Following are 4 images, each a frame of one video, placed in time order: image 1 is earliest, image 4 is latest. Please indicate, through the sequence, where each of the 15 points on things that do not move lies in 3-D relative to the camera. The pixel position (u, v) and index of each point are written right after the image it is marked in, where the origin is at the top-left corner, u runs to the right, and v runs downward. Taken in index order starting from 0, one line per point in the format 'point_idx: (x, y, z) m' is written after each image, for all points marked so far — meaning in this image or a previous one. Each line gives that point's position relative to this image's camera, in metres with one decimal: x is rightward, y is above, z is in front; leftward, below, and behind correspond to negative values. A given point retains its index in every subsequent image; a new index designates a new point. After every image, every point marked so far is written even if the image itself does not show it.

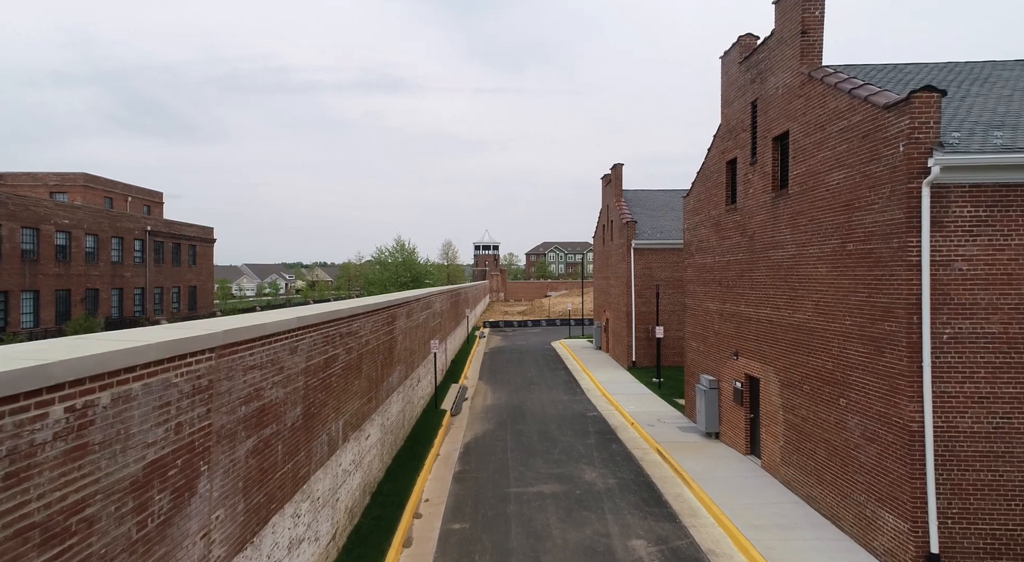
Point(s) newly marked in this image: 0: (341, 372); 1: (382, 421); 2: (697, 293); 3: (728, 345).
0: (-2.8, -1.5, +8.7) m
1: (-2.9, -3.1, +11.8) m
2: (+5.5, -0.3, +15.8) m
3: (+5.4, -1.6, +13.5) m
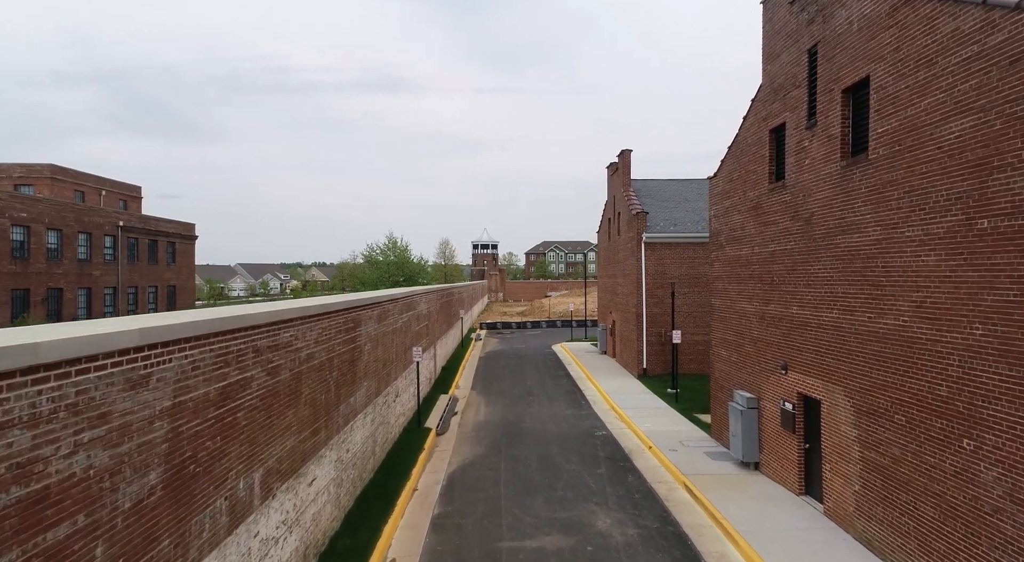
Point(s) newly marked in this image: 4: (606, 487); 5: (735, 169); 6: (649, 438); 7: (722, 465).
0: (-2.9, -1.4, +6.2) m
1: (-3.0, -3.0, +9.2) m
2: (+5.3, -0.3, +13.3) m
3: (+5.3, -1.6, +10.9) m
4: (+2.0, -4.4, +11.4) m
5: (+5.3, +2.7, +12.7) m
6: (+3.7, -4.2, +14.3) m
7: (+4.7, -4.1, +12.1) m
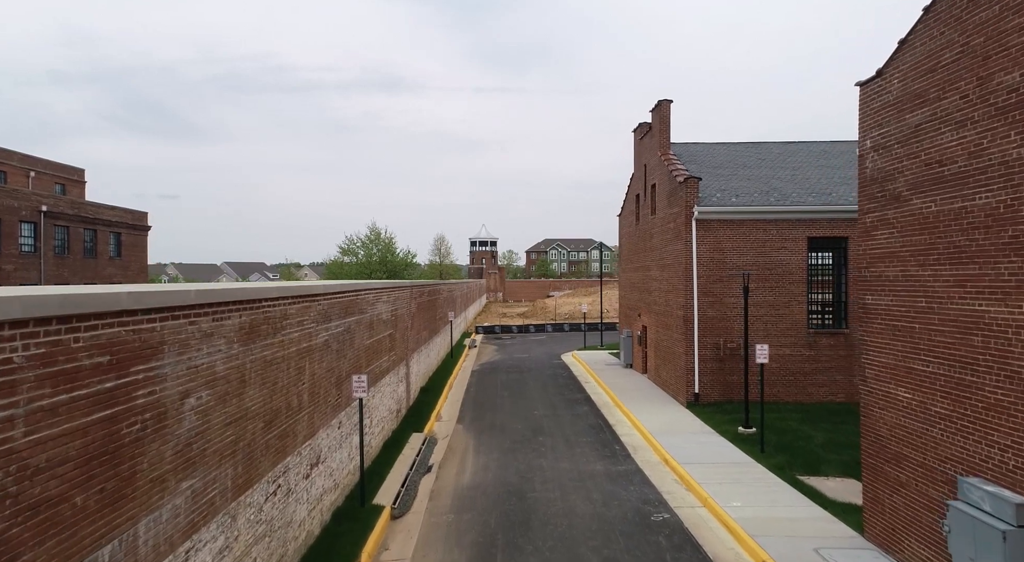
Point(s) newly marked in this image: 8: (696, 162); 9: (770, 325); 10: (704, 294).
0: (-2.9, -1.1, 0.0) m
1: (-2.9, -2.8, +3.1) m
2: (+5.4, 0.0, +7.1) m
3: (+5.4, -1.3, +4.8) m
4: (+2.1, -4.1, +5.3) m
5: (+5.3, +2.9, +6.6) m
6: (+3.7, -4.0, +8.2) m
7: (+4.8, -3.9, +5.9) m
8: (+6.5, +4.2, +19.0) m
9: (+7.7, -1.3, +16.0) m
10: (+5.8, -0.4, +16.1) m
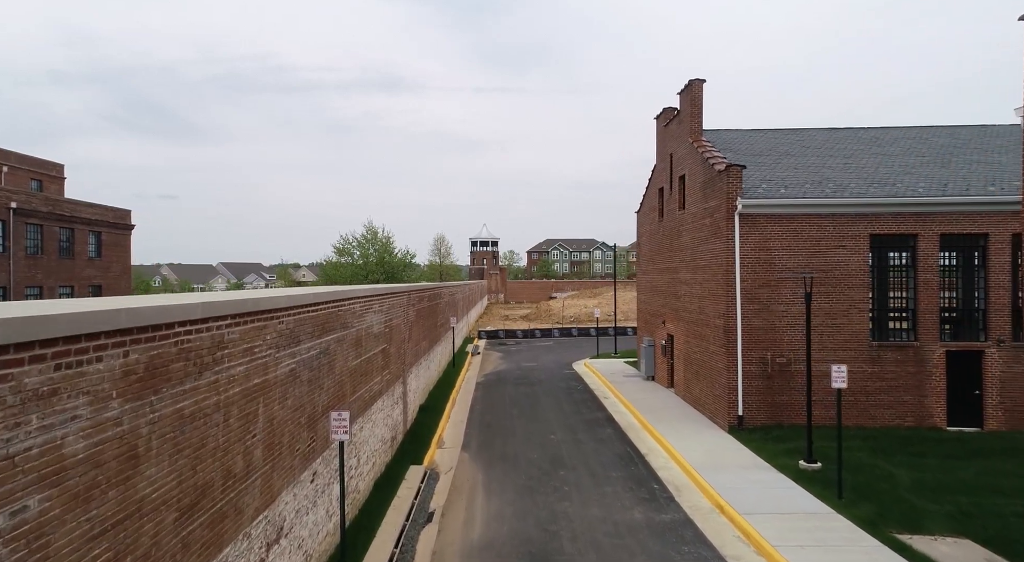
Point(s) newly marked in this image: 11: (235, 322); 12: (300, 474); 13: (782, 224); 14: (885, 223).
0: (-2.5, -1.2, -2.2) m
1: (-2.6, -2.9, +0.8) m
2: (+5.7, -0.1, +4.9) m
3: (+5.7, -1.4, +2.5) m
4: (+2.4, -4.2, +3.0) m
5: (+5.7, +2.8, +4.3) m
6: (+4.1, -4.1, +5.9) m
7: (+5.1, -4.0, +3.7) m
8: (+6.9, +4.1, +16.7) m
9: (+8.1, -1.4, +13.7) m
10: (+6.2, -0.5, +13.8) m
11: (-2.7, -0.4, +5.2) m
12: (-2.7, -2.5, +6.9) m
13: (+7.0, +1.5, +13.8) m
14: (+9.7, +1.5, +13.8) m
